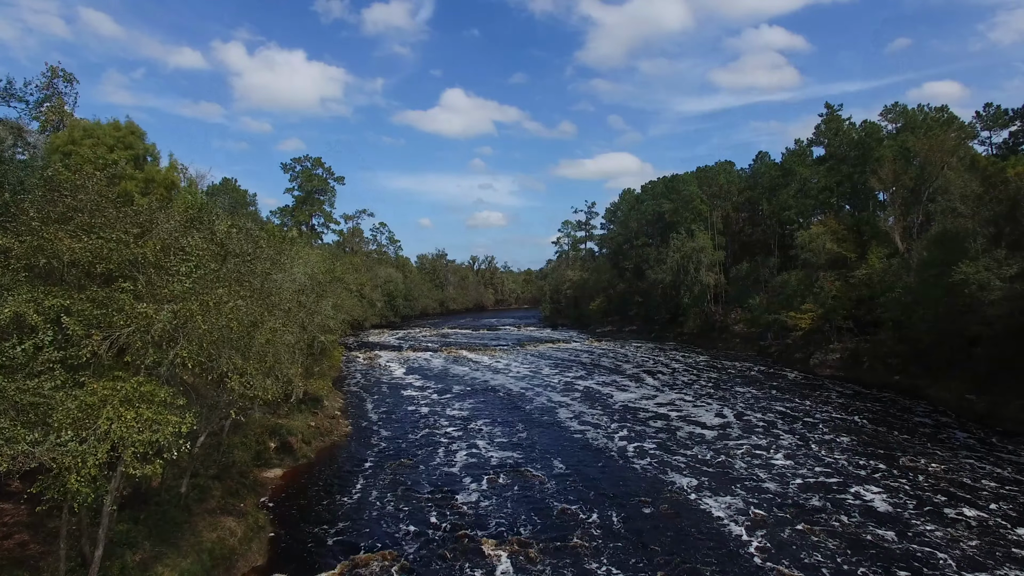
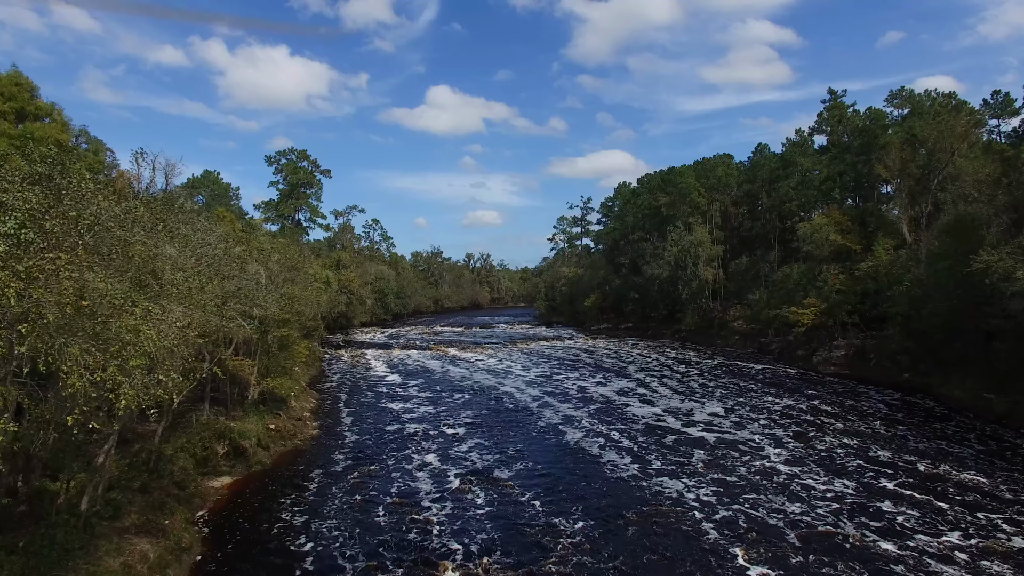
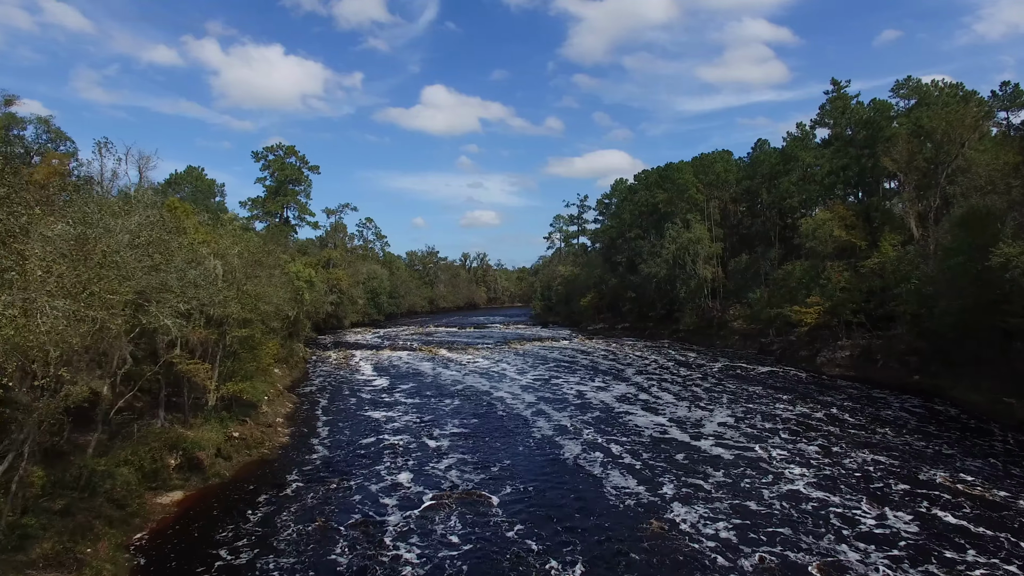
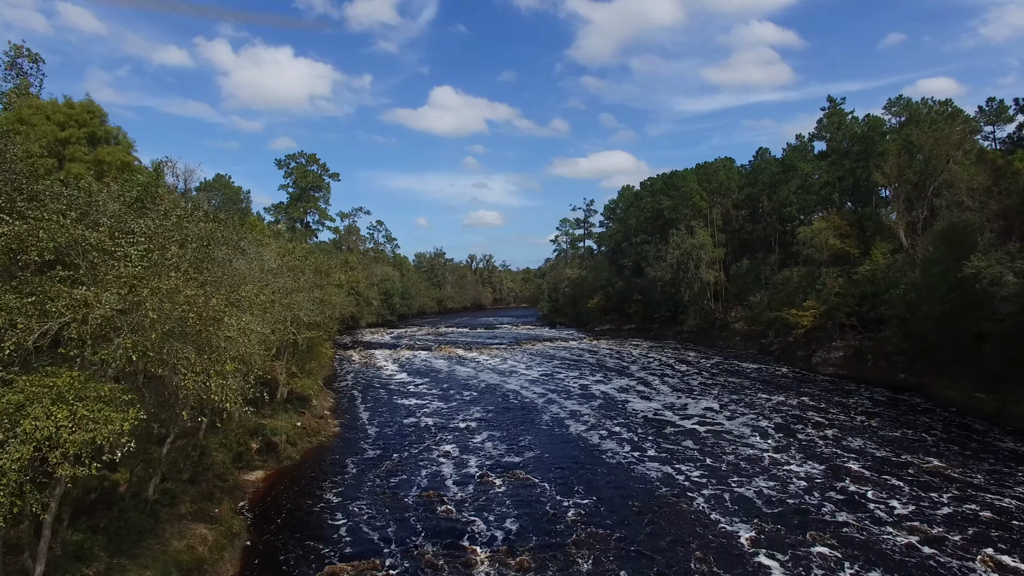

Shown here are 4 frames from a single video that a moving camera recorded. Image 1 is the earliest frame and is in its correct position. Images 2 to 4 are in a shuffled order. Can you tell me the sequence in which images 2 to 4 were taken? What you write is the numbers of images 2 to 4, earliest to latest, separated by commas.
4, 2, 3
